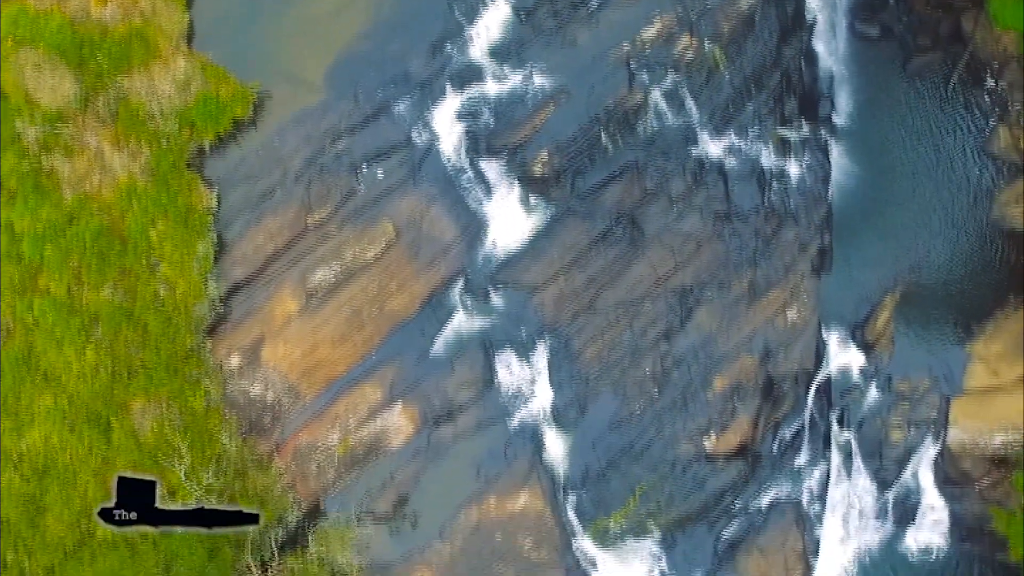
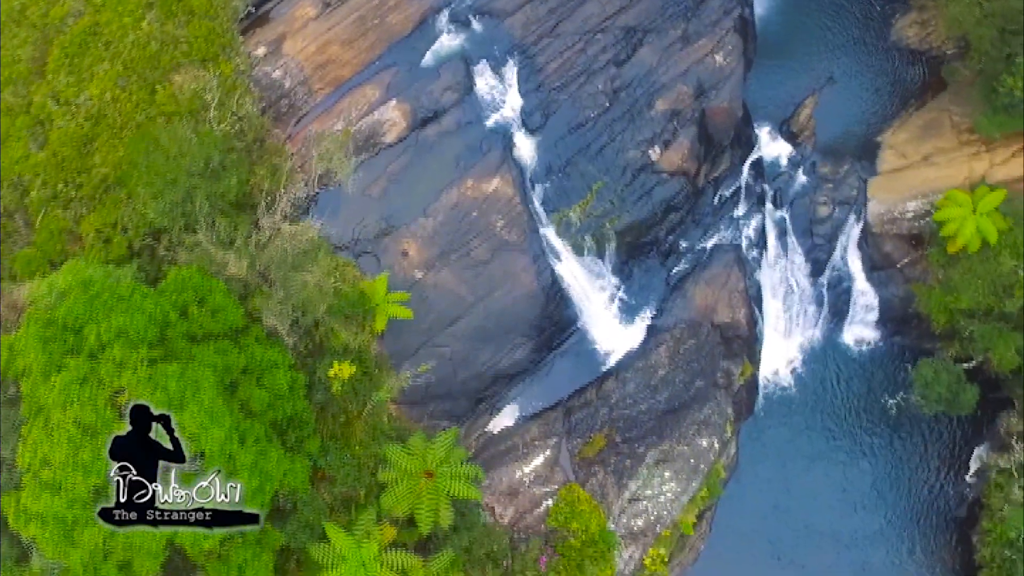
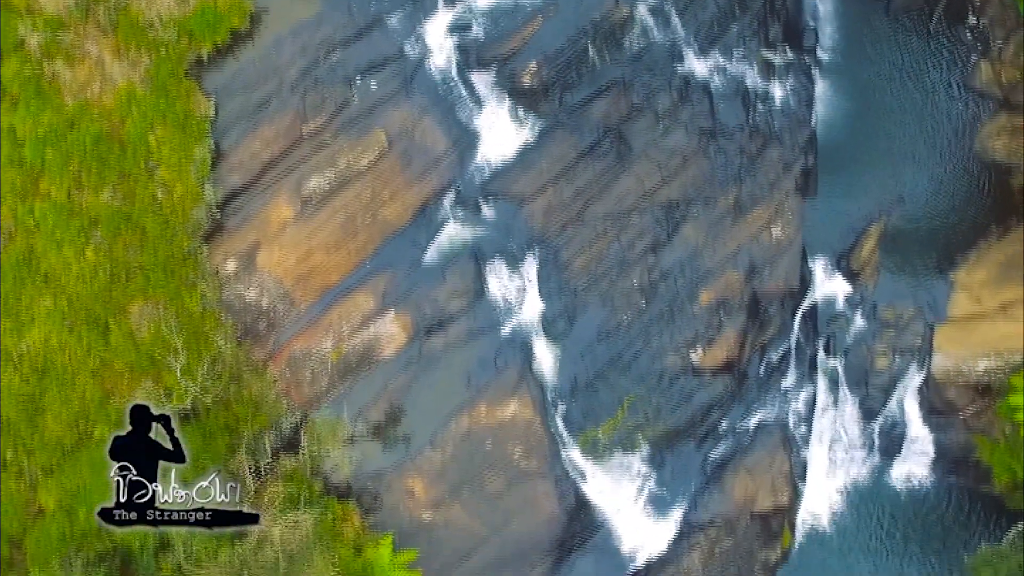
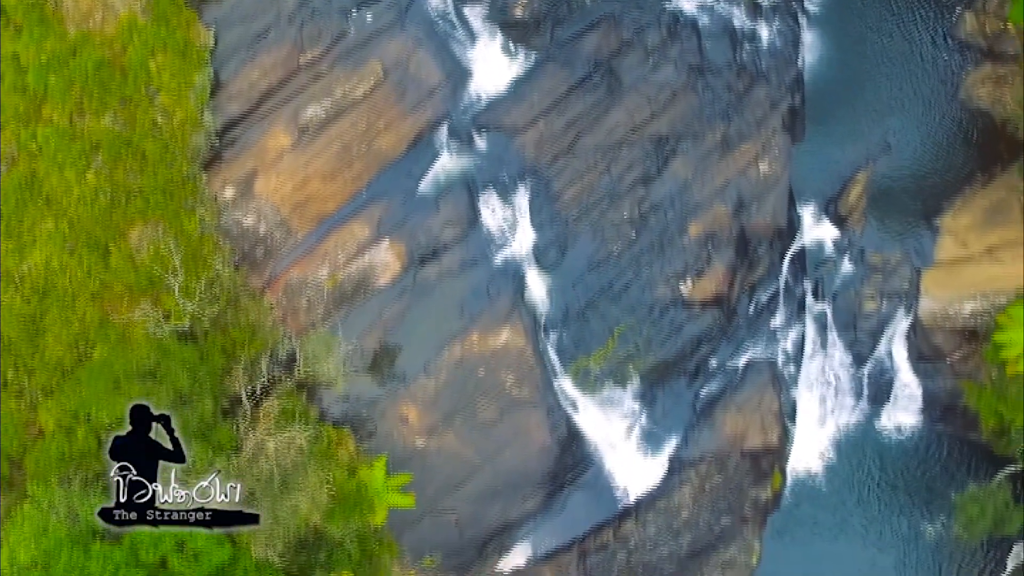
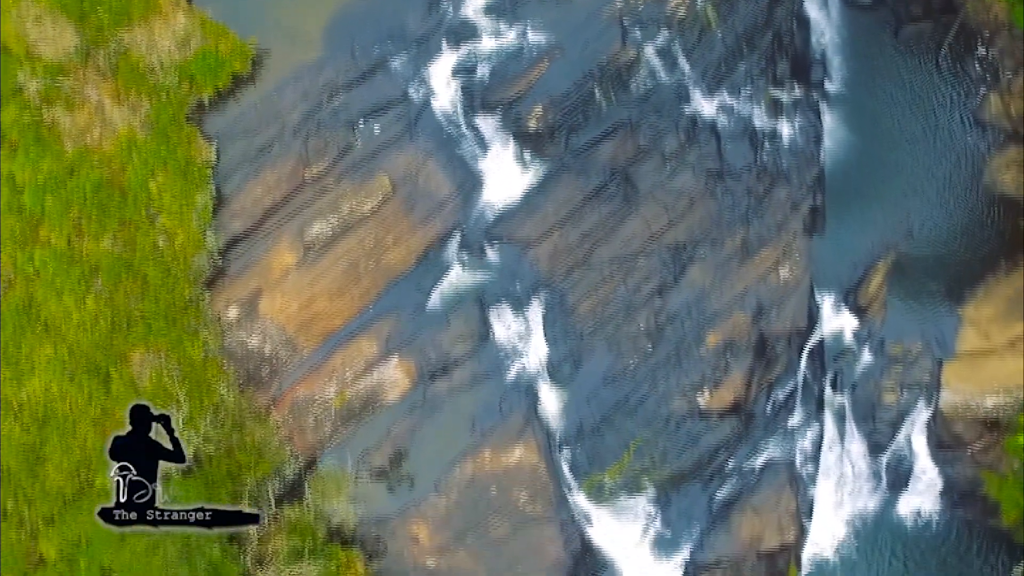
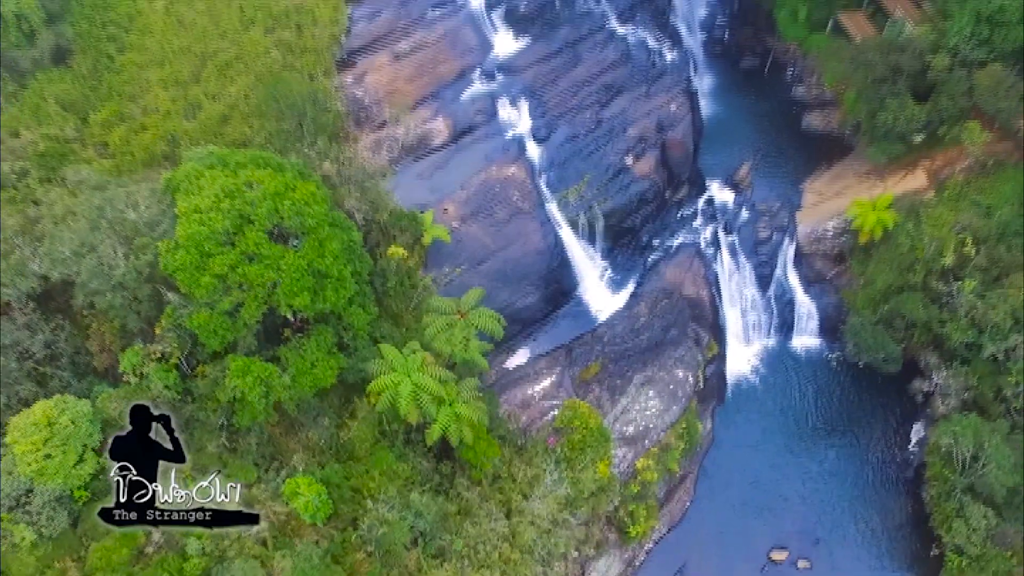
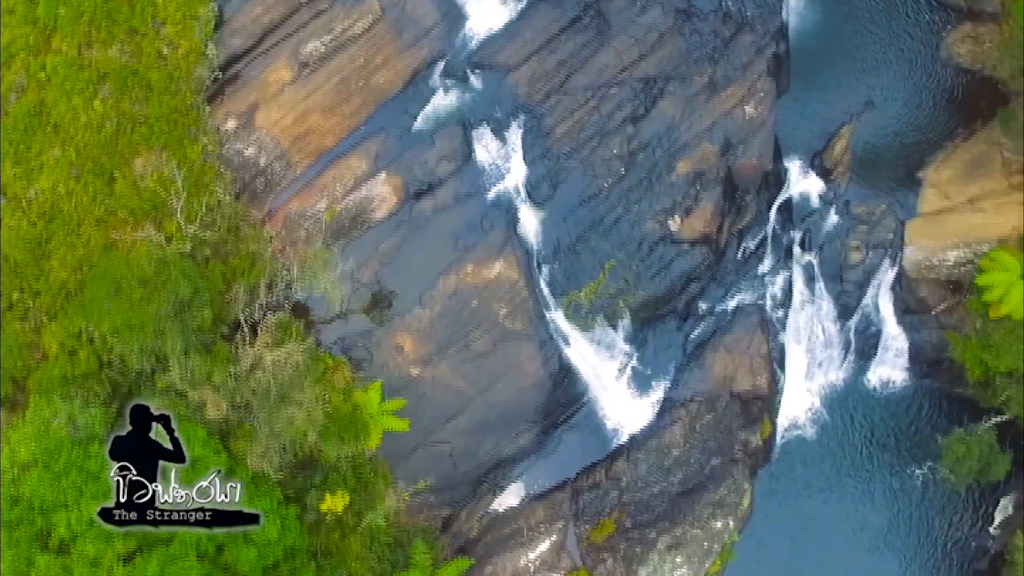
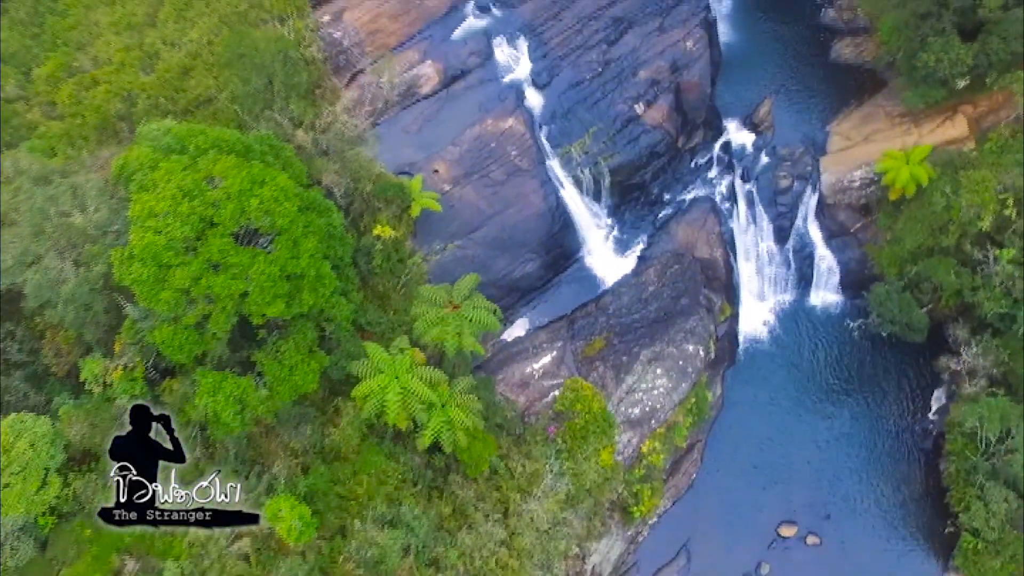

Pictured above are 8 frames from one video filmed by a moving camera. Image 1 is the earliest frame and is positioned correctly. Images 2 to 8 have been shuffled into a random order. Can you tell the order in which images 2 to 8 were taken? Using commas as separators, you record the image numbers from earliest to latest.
5, 3, 4, 7, 2, 8, 6
